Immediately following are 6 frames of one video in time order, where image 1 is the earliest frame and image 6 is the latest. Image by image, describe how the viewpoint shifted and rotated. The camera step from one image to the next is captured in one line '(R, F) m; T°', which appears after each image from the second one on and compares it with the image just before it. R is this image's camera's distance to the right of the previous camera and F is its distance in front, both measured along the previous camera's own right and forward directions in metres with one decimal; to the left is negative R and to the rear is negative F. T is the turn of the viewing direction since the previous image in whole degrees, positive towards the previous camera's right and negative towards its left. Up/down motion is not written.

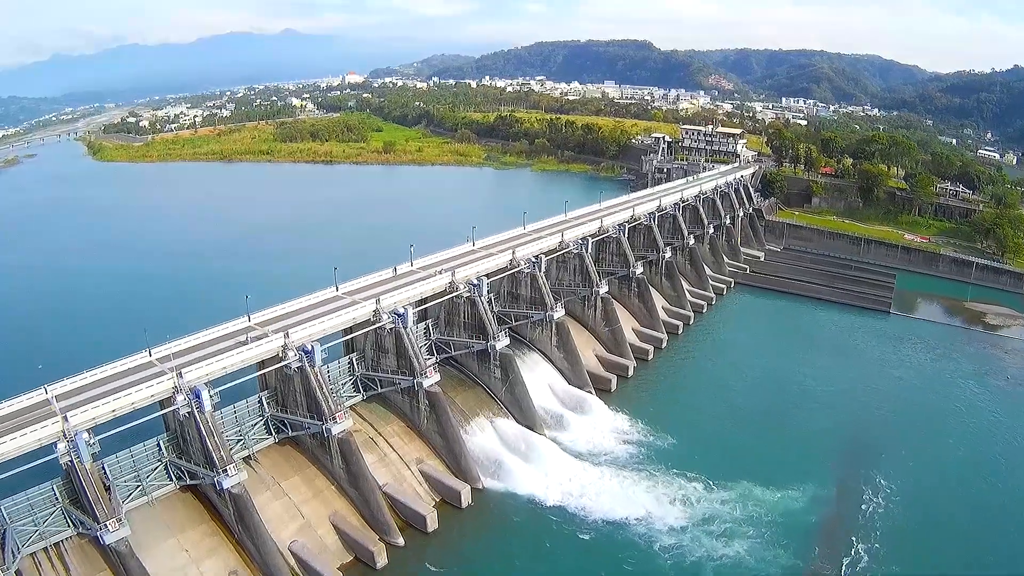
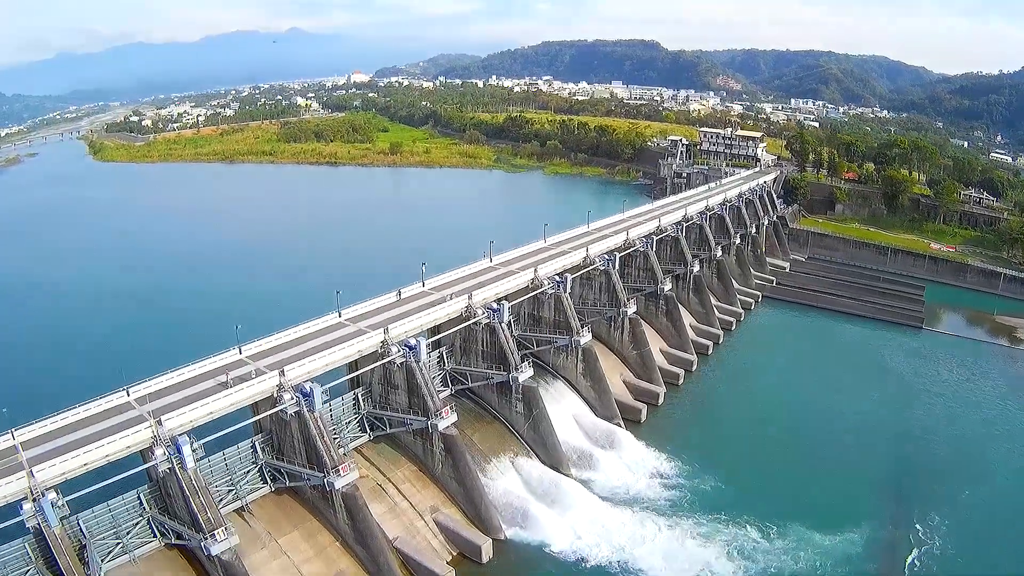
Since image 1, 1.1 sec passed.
(-0.6, +2.2) m; 0°
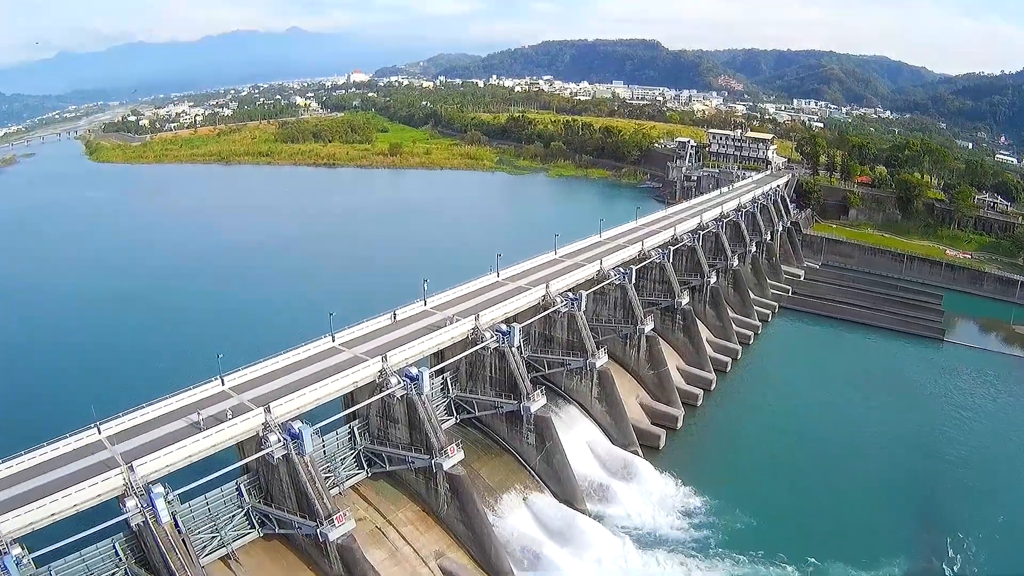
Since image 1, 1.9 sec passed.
(-0.3, +1.7) m; 0°
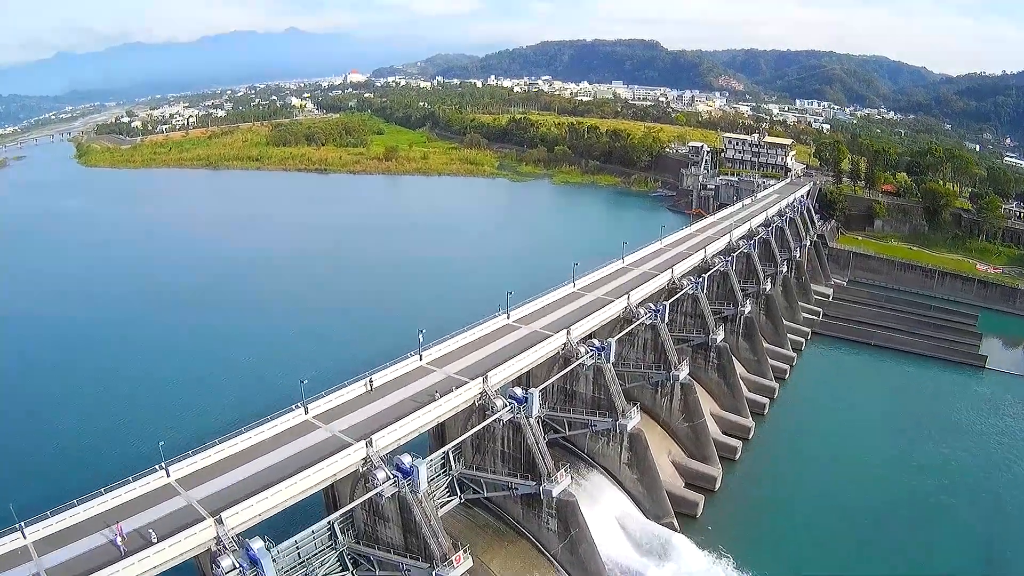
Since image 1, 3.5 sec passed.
(-0.4, +3.4) m; 0°
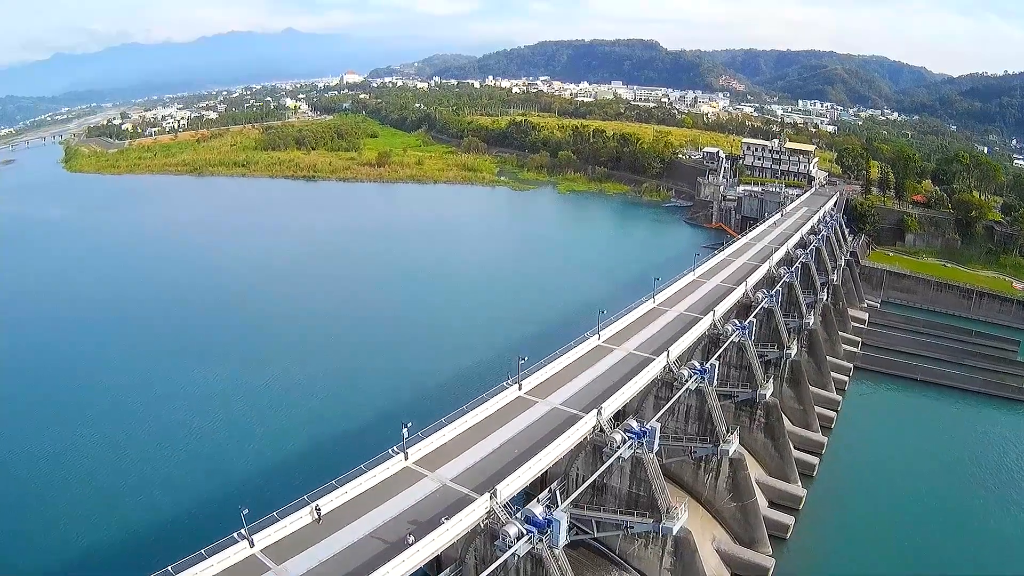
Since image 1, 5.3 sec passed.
(-0.3, +3.9) m; 0°
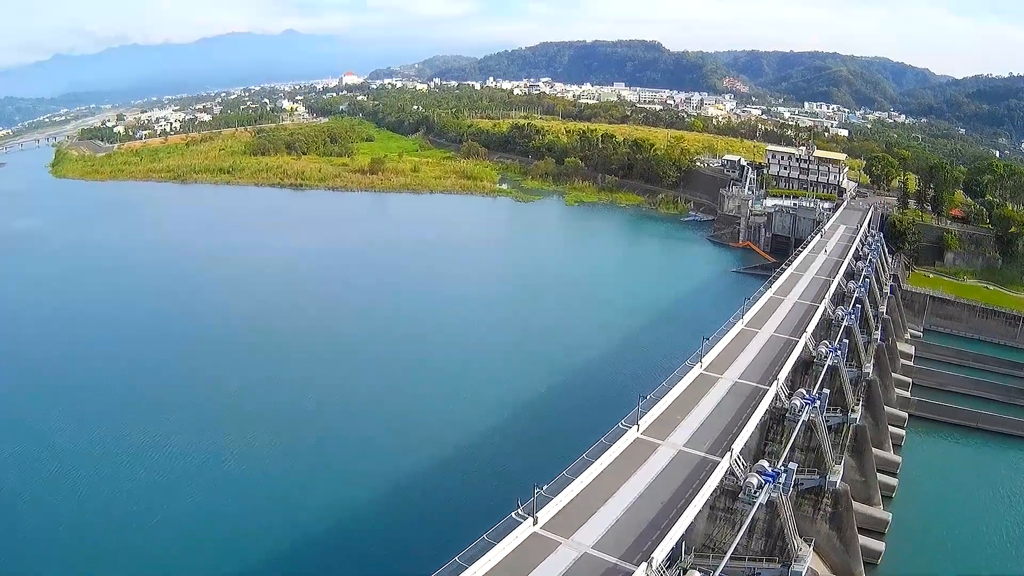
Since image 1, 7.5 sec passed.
(-0.2, +4.1) m; 0°
